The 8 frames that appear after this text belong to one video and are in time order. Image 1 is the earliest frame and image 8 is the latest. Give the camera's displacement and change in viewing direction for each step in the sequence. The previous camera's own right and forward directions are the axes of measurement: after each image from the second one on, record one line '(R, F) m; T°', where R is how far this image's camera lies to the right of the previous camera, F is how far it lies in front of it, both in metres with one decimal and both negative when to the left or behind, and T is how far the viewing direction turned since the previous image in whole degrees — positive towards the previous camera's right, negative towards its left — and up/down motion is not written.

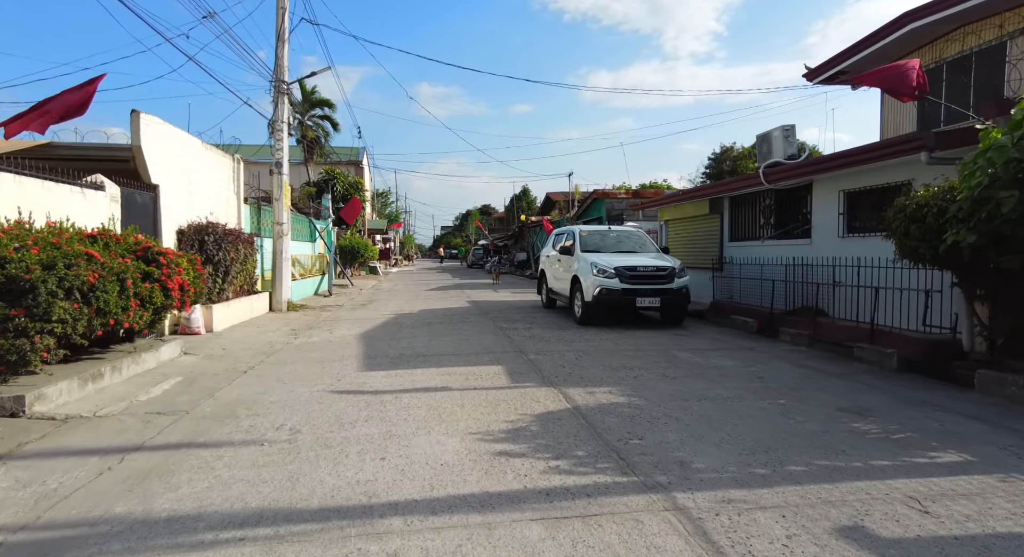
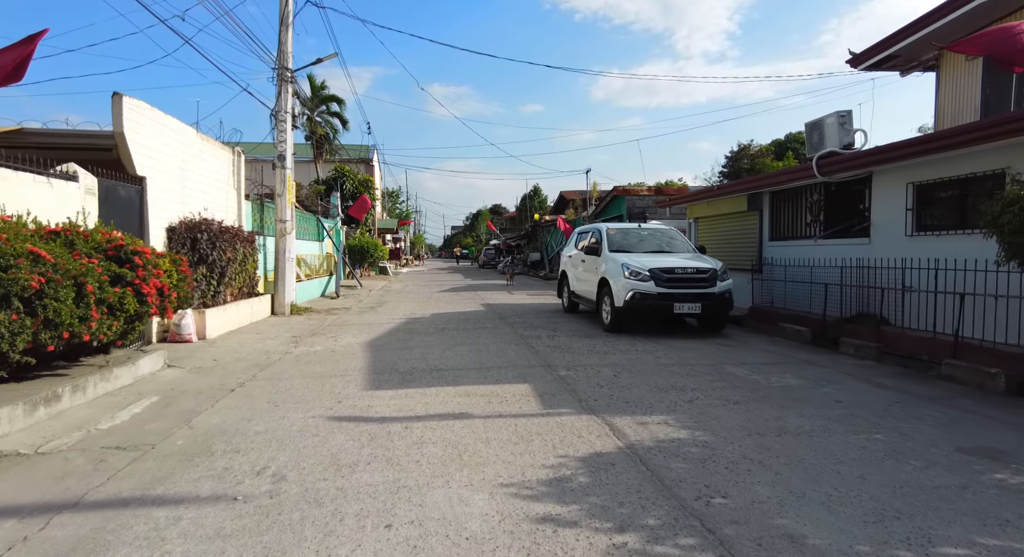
(-0.2, +1.0) m; -1°
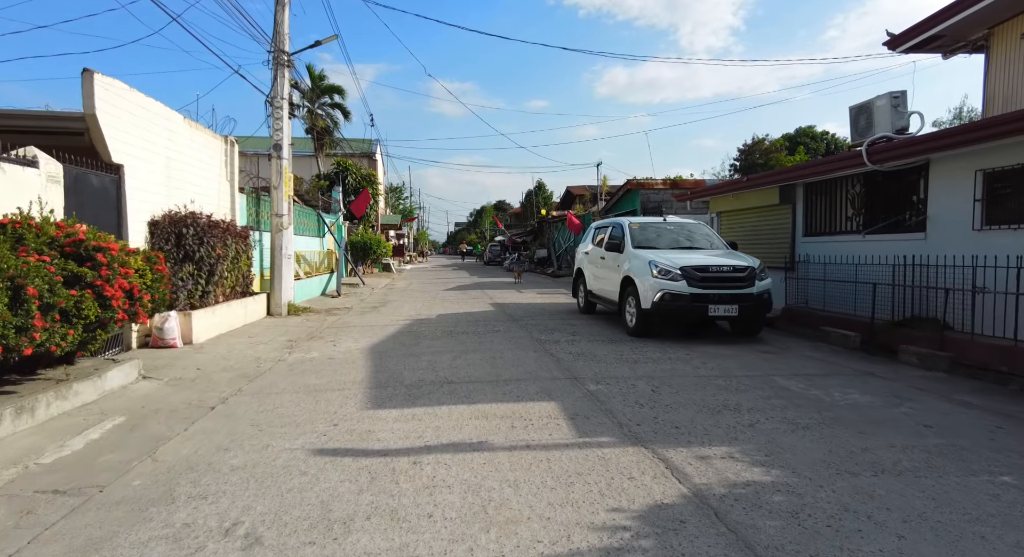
(-0.2, +0.8) m; 0°
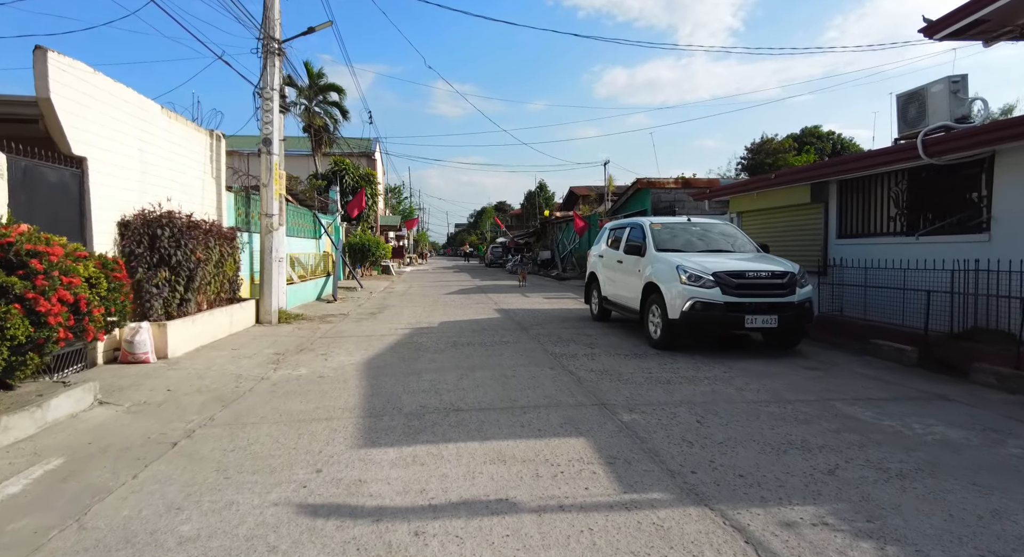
(-0.2, +0.9) m; 0°
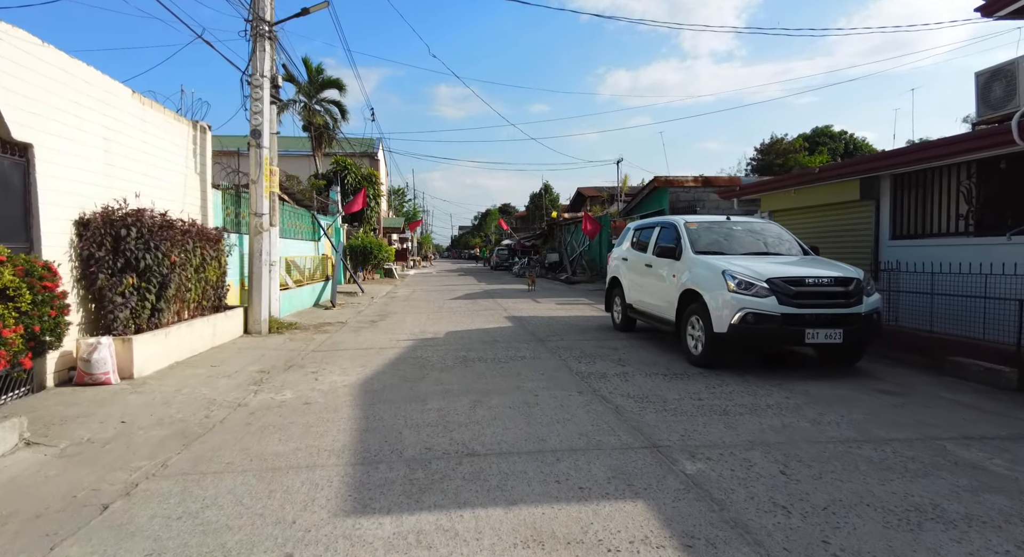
(-0.2, +1.0) m; 0°
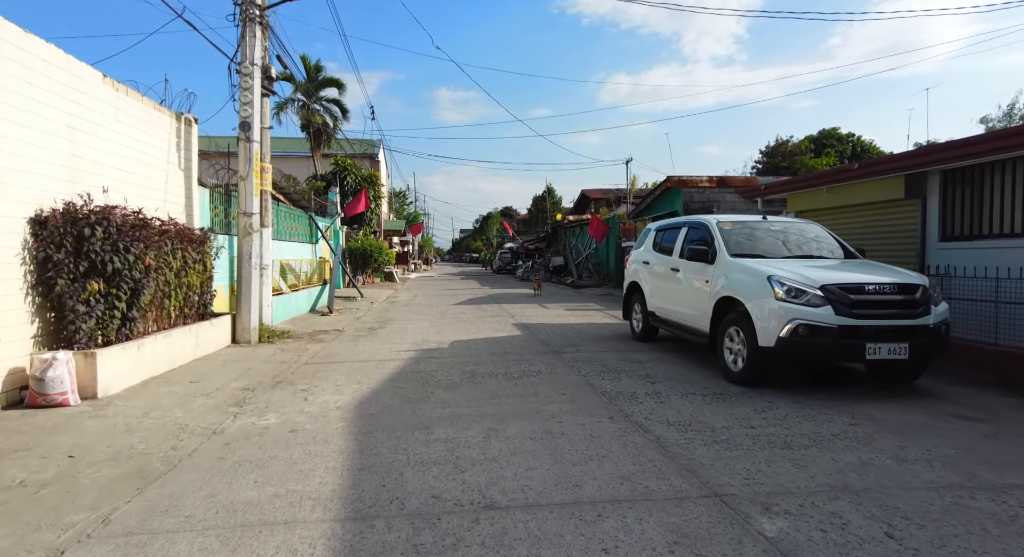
(-0.2, +0.8) m; 0°
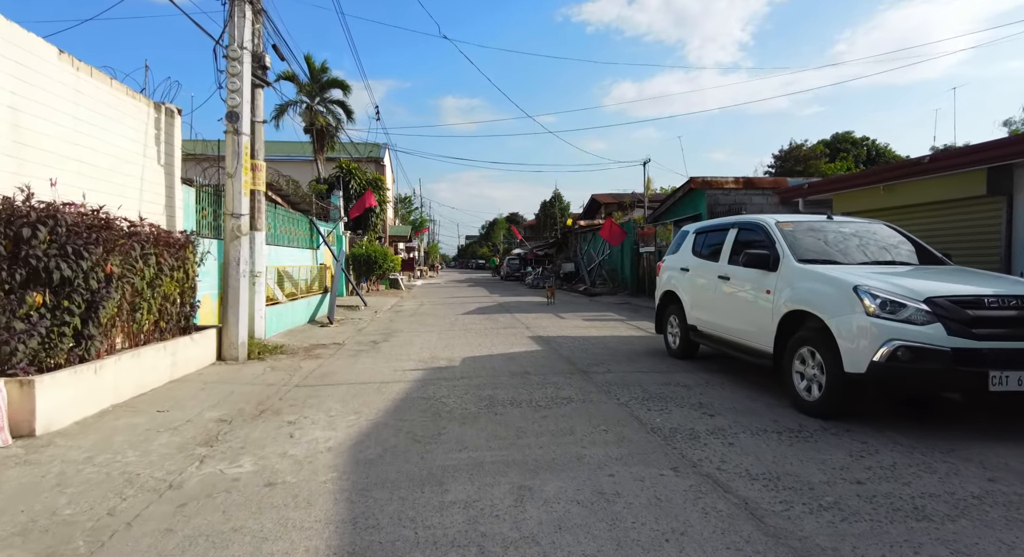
(-0.2, +1.0) m; -1°
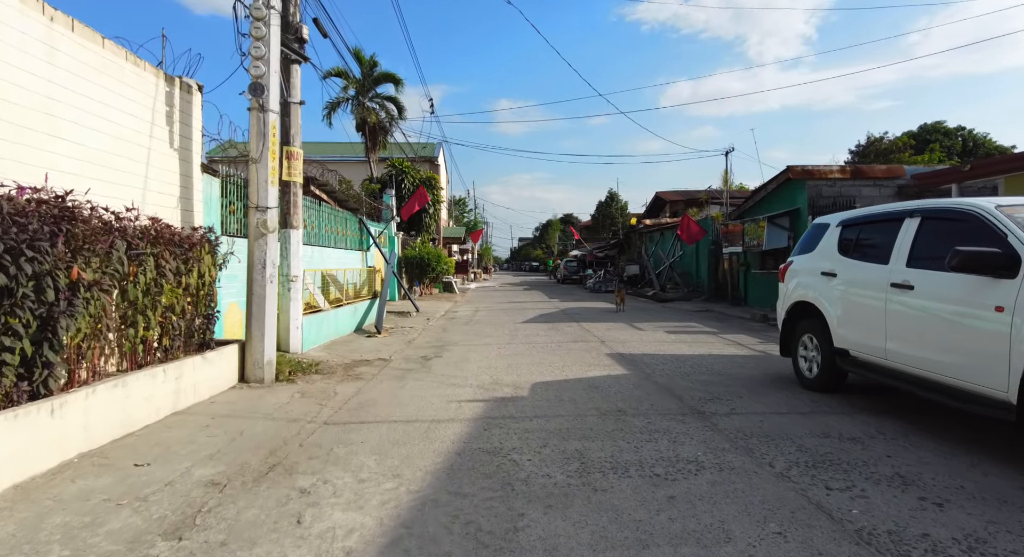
(-0.4, +1.7) m; -6°
